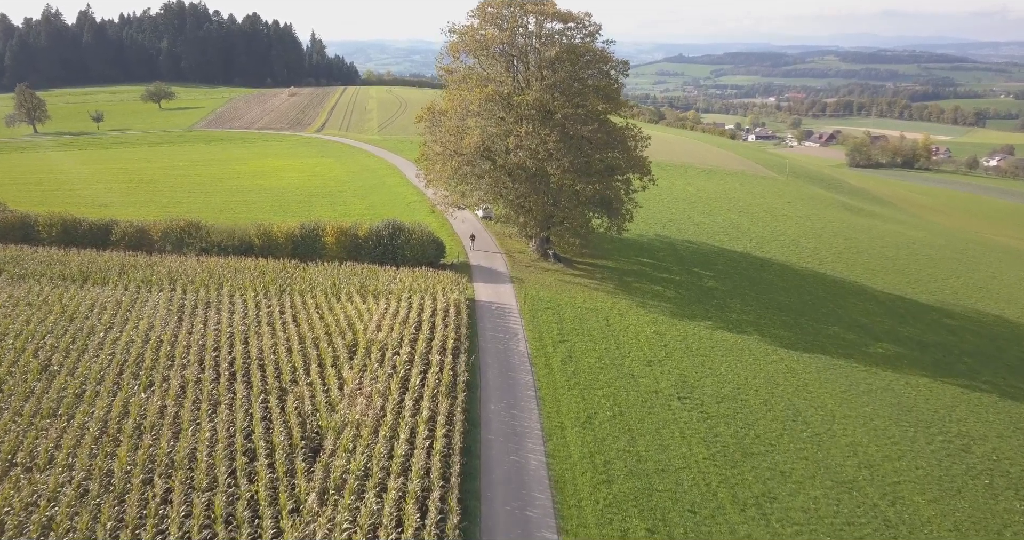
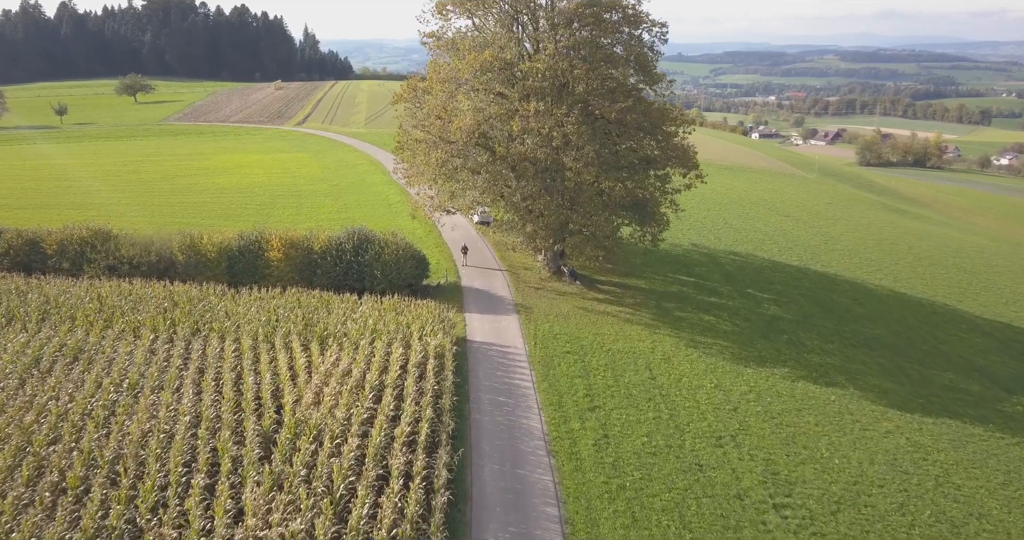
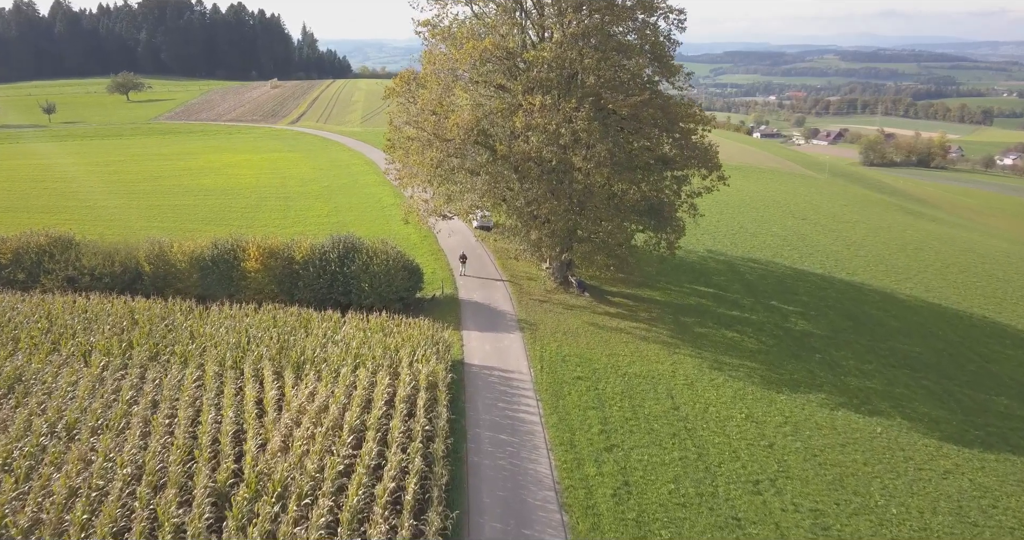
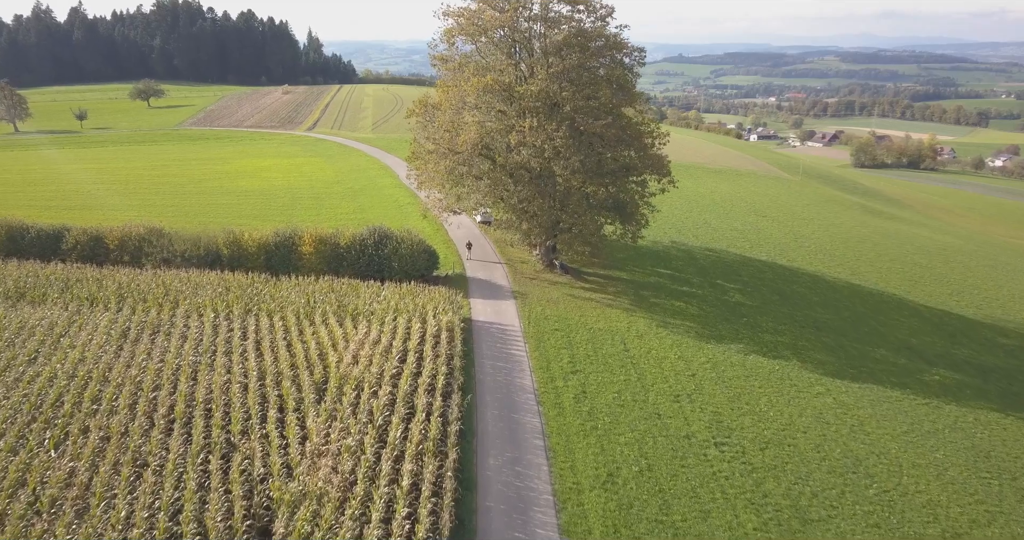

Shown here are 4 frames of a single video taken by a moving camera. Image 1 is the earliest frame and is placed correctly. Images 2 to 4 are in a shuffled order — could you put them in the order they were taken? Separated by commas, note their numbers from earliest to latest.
4, 2, 3
